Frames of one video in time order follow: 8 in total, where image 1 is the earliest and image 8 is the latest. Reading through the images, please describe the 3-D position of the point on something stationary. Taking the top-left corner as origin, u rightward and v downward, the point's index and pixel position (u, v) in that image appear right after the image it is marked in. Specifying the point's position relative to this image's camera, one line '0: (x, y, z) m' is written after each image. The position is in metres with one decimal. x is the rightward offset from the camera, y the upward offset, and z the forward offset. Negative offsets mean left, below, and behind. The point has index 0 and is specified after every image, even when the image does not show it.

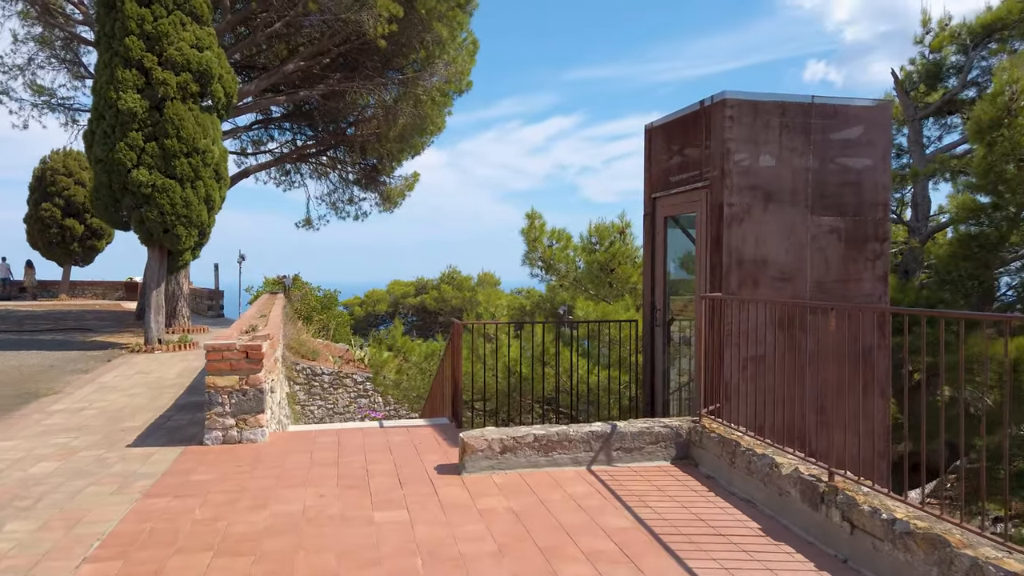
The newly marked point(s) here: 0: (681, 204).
0: (+1.3, +0.7, +6.0) m
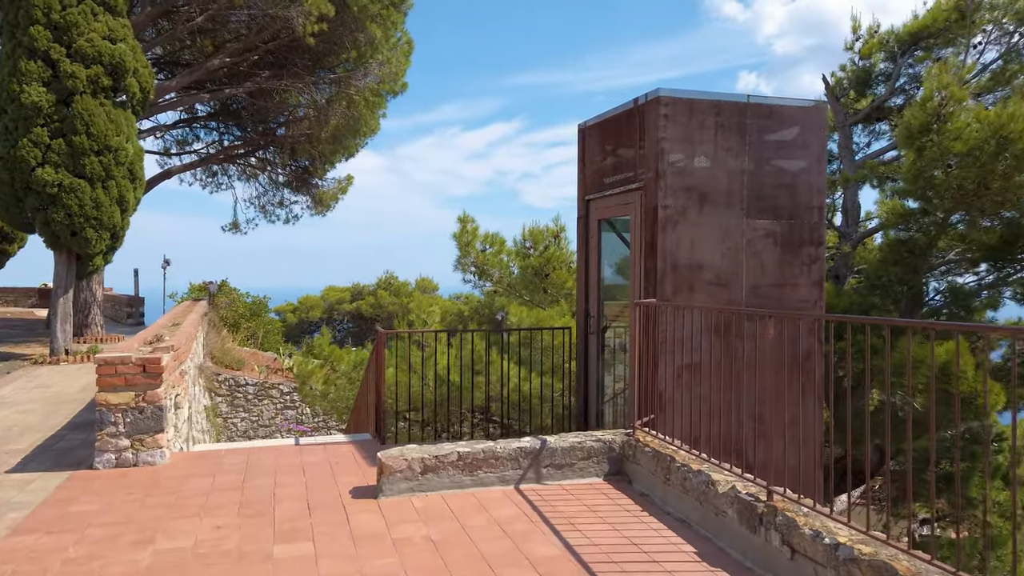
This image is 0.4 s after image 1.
0: (+0.8, +0.6, +5.8) m
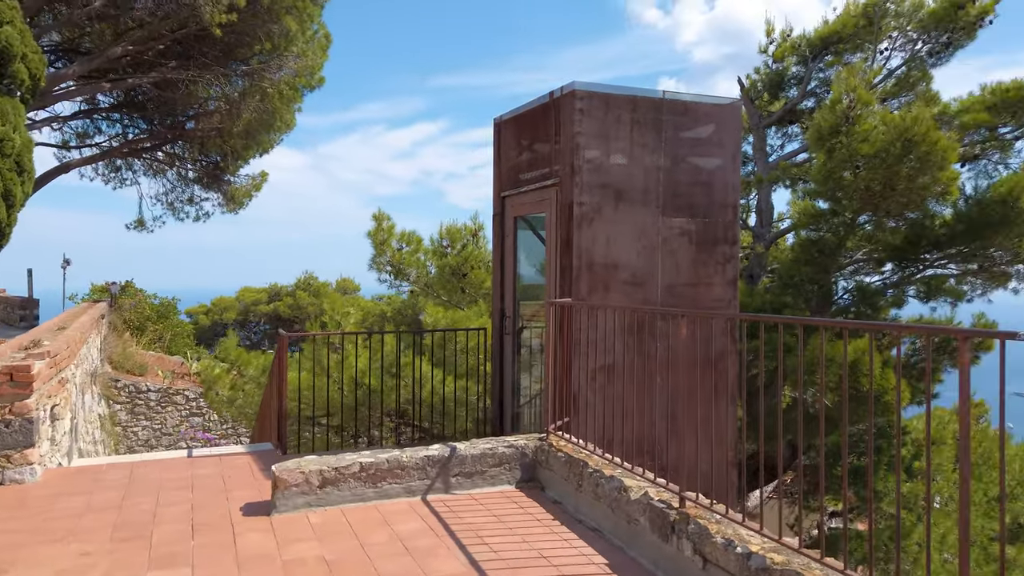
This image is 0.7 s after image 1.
0: (+0.1, +0.6, +5.6) m
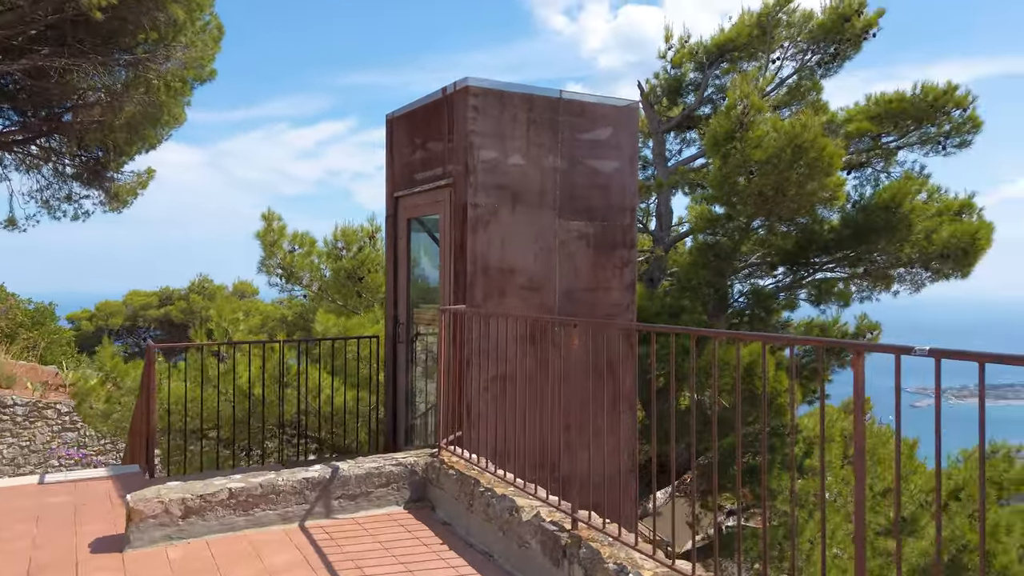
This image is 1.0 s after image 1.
0: (-0.6, +0.6, +5.3) m
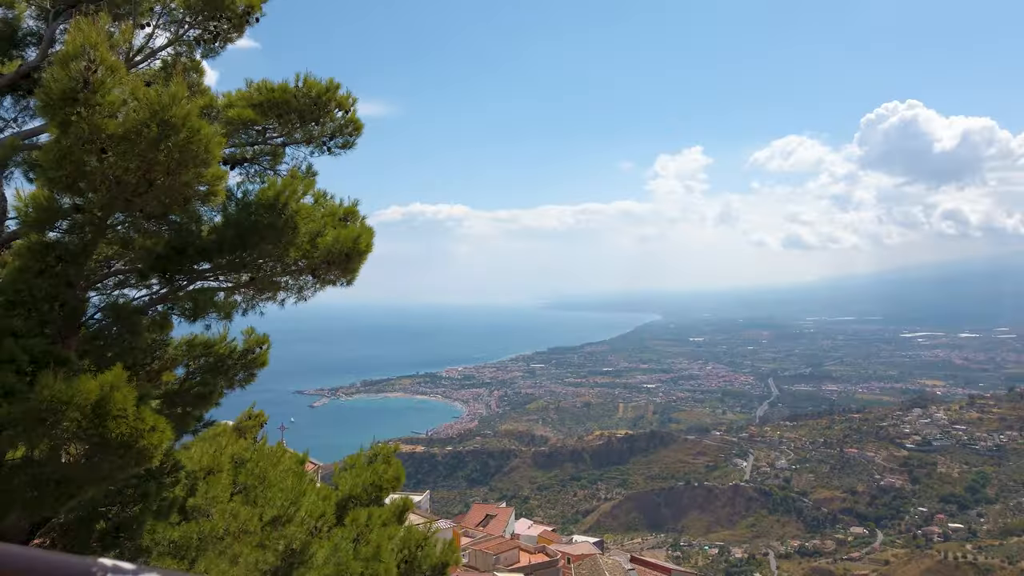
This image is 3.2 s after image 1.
0: (-3.8, +0.5, +2.0) m
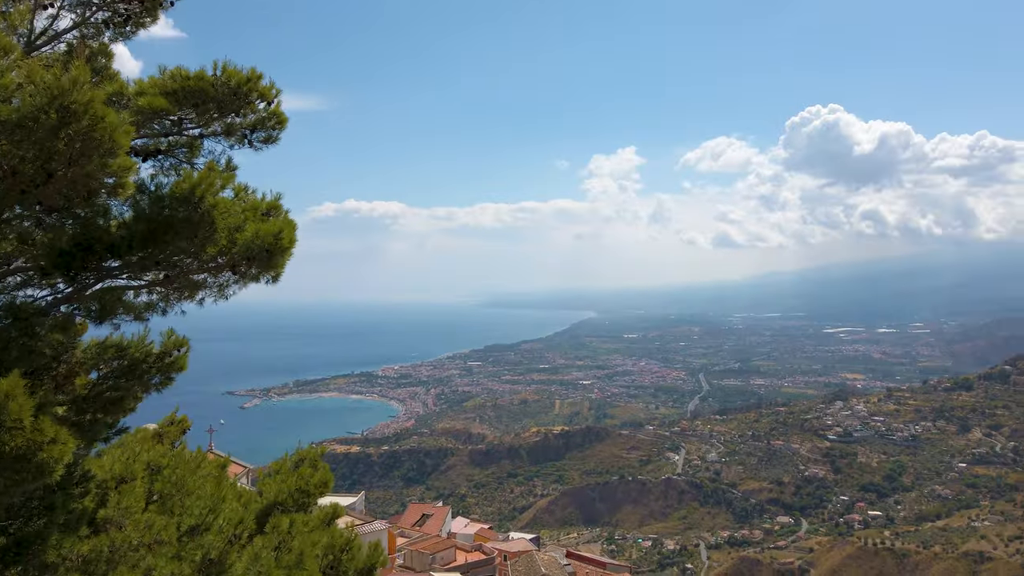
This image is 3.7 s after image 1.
0: (-4.0, +0.5, +1.5) m
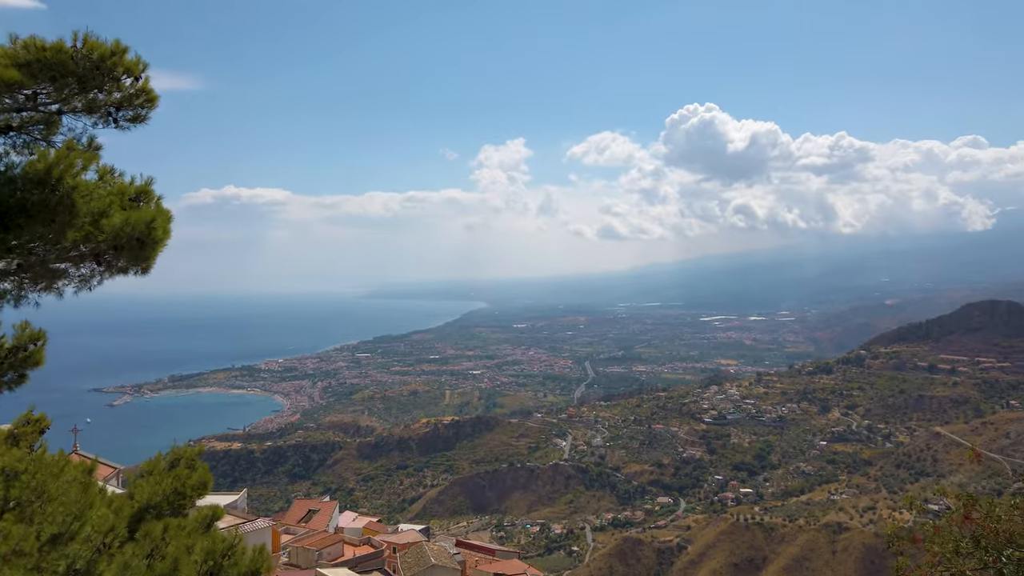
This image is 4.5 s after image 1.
0: (-4.2, +0.5, +1.0) m
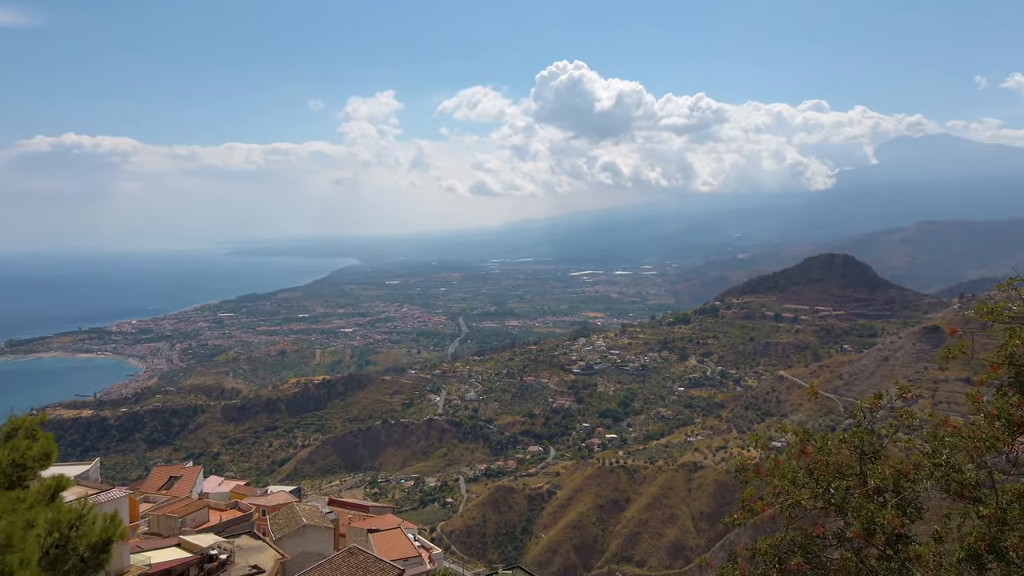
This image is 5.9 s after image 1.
0: (-4.4, +0.5, +0.2) m
